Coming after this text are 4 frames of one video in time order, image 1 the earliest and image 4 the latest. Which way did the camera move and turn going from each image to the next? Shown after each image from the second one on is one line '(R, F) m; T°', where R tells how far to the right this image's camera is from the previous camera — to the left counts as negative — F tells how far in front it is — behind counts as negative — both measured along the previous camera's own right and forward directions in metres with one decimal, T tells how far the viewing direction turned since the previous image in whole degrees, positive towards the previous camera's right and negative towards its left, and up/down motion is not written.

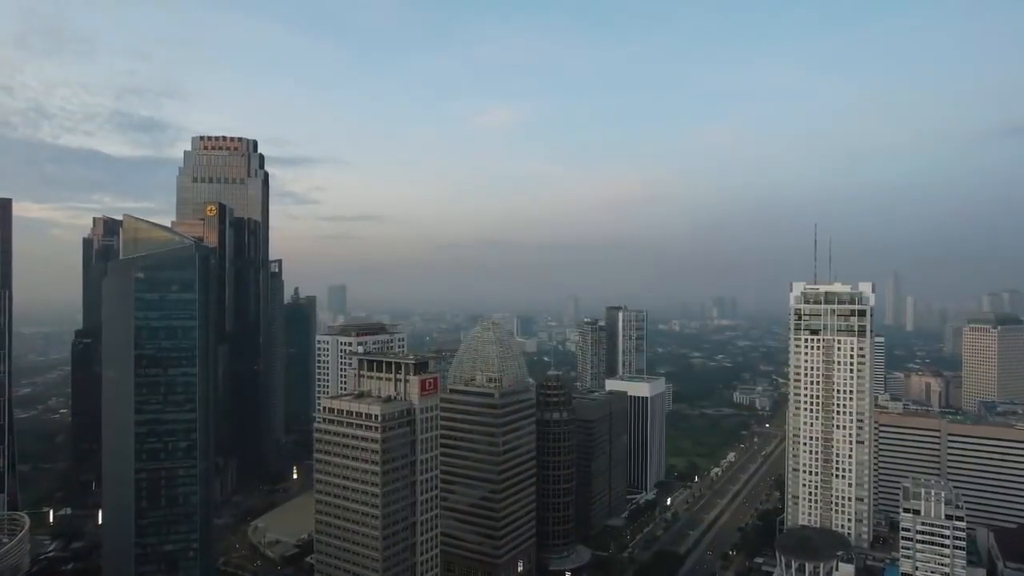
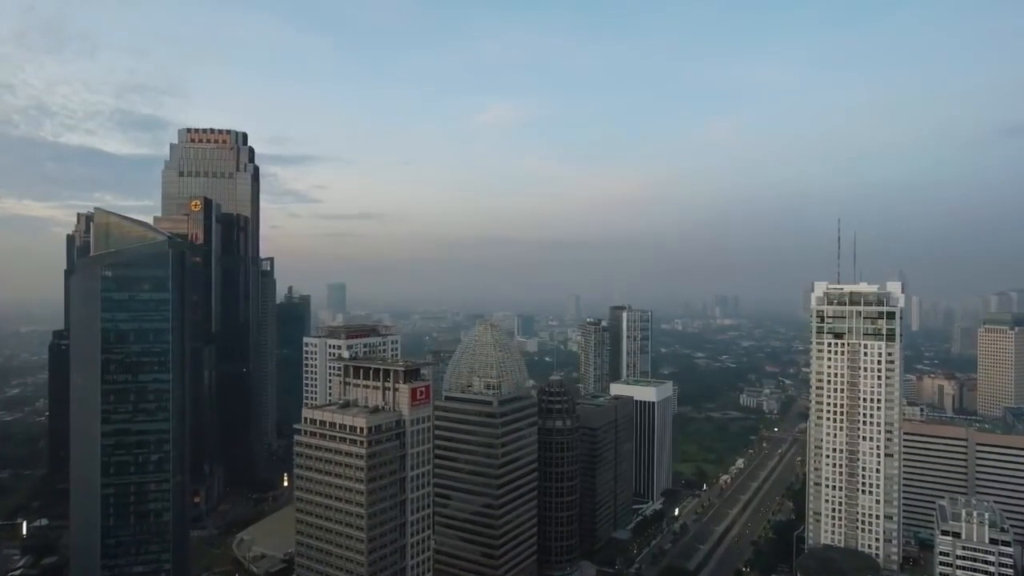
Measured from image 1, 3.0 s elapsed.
(+0.1, +3.2) m; 0°
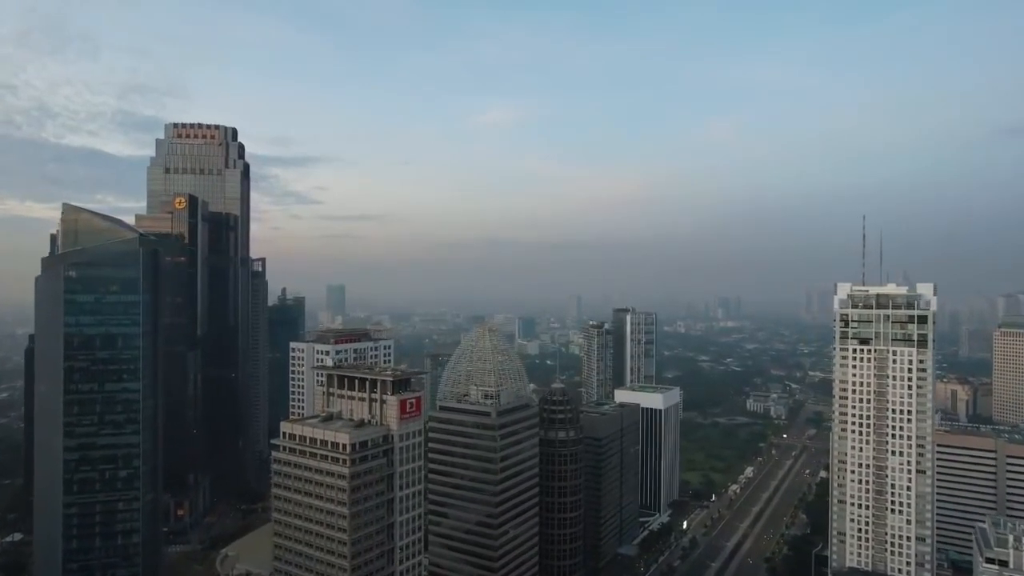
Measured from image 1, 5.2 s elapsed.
(+0.1, +3.0) m; 0°
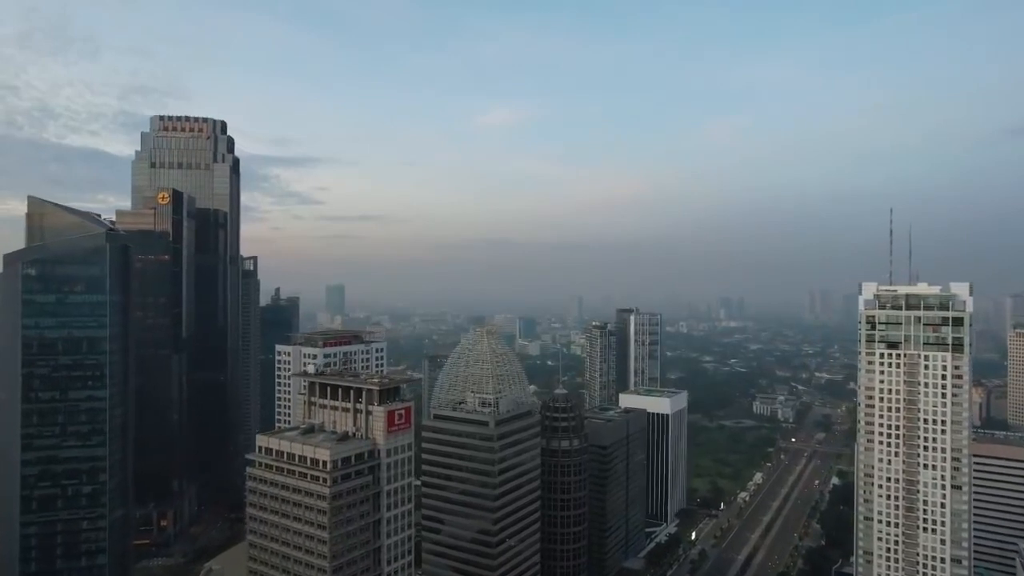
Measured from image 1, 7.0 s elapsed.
(+0.1, +2.9) m; 0°
